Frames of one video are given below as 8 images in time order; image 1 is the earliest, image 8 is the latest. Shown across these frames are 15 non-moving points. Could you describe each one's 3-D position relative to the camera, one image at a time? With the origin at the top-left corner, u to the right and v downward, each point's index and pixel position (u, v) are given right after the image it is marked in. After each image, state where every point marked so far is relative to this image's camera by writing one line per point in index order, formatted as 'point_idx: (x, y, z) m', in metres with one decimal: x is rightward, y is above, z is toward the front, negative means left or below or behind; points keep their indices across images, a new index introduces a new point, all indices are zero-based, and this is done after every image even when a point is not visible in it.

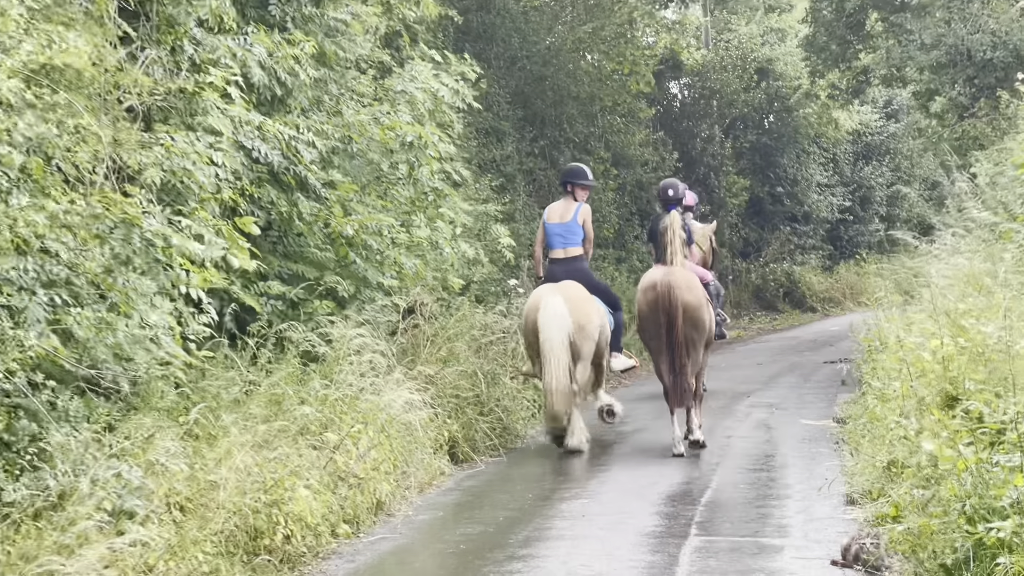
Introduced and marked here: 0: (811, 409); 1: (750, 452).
0: (+2.1, -0.8, +13.9) m
1: (+1.3, -0.9, +11.0) m
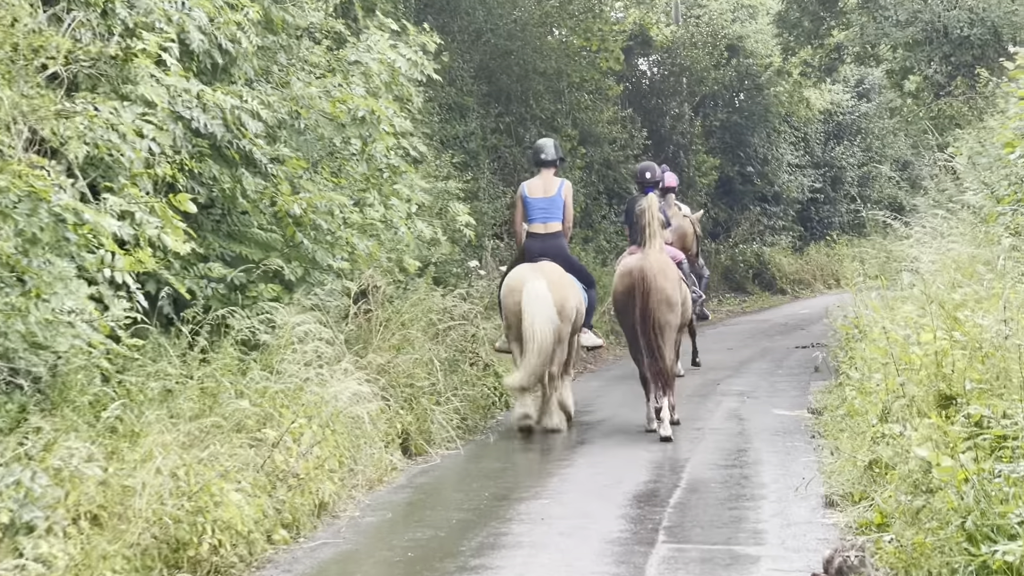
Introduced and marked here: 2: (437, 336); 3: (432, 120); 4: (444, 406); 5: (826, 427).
0: (+1.8, -0.7, +13.3) m
1: (+1.1, -0.8, +10.4) m
2: (-0.4, -0.3, +11.7) m
3: (-0.7, +1.4, +17.1) m
4: (-0.4, -0.6, +10.6) m
5: (+1.7, -0.7, +10.8) m
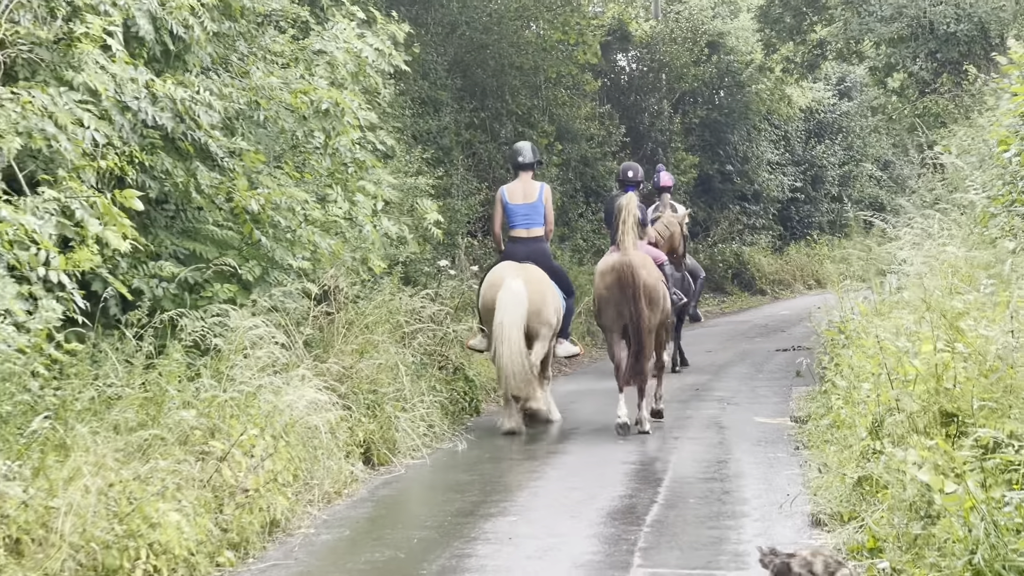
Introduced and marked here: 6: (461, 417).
0: (+1.6, -0.7, +12.8) m
1: (+0.9, -0.8, +9.9) m
2: (-0.6, -0.3, +11.1) m
3: (-0.9, +1.4, +16.6) m
4: (-0.5, -0.6, +10.1) m
5: (+1.5, -0.8, +10.3) m
6: (-0.3, -0.8, +12.0) m
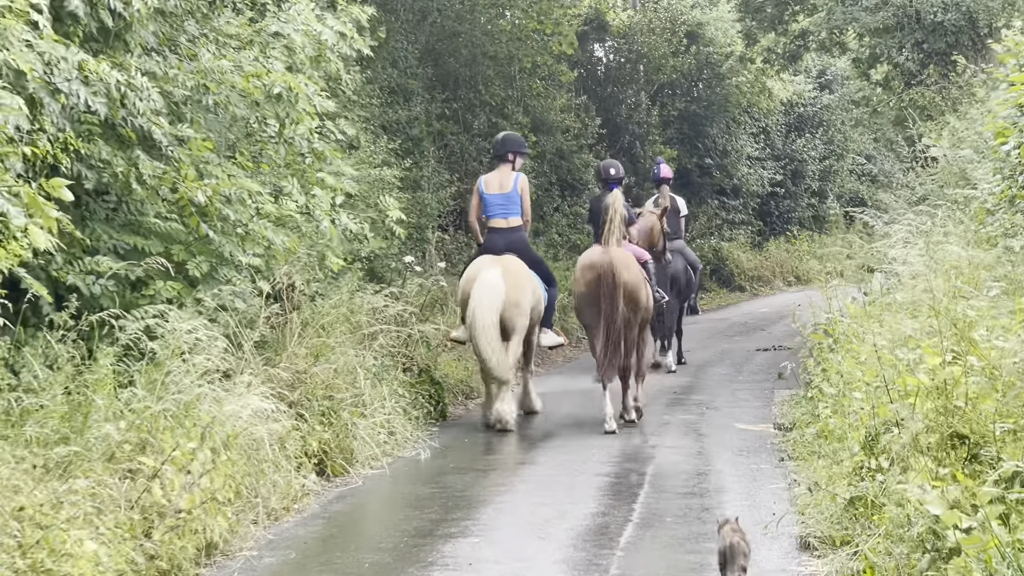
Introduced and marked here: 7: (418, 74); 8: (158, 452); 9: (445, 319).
0: (+1.4, -0.7, +12.2) m
1: (+0.8, -0.8, +9.3) m
2: (-0.8, -0.3, +10.5) m
3: (-1.2, +1.4, +15.9) m
4: (-0.7, -0.6, +9.5) m
5: (+1.4, -0.8, +9.7) m
6: (-0.5, -0.8, +11.4) m
7: (-0.9, +2.1, +19.9) m
8: (-1.1, -0.5, +6.5) m
9: (-0.5, -0.2, +14.7) m
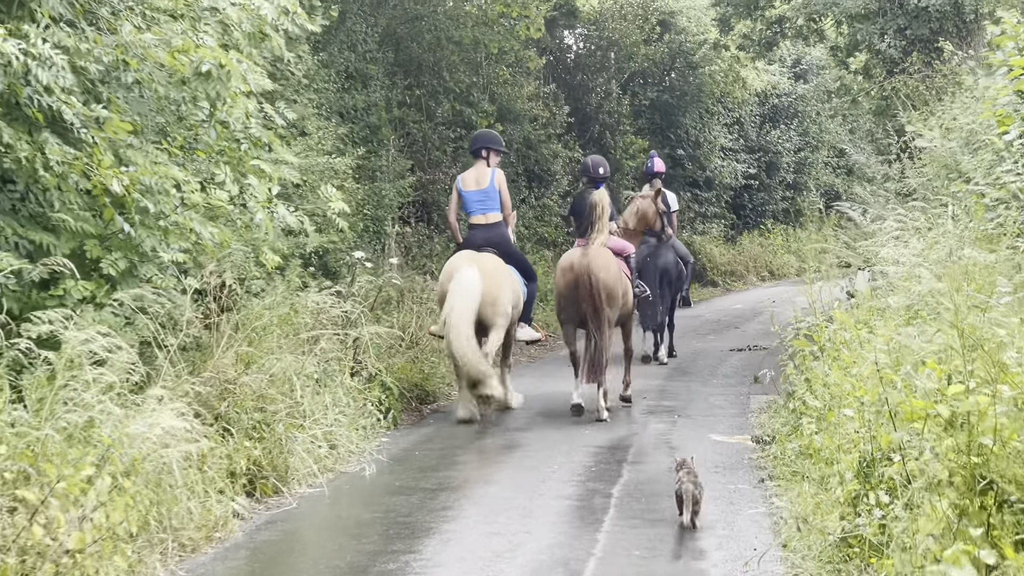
0: (+1.2, -0.7, +11.4) m
1: (+0.6, -0.8, +8.4) m
2: (-1.0, -0.3, +9.6) m
3: (-1.4, +1.5, +15.0) m
4: (-0.9, -0.6, +8.6) m
5: (+1.2, -0.8, +8.8) m
6: (-0.7, -0.7, +10.5) m
7: (-1.3, +2.2, +19.0) m
8: (-1.3, -0.5, +5.6) m
9: (-0.8, -0.2, +13.9) m
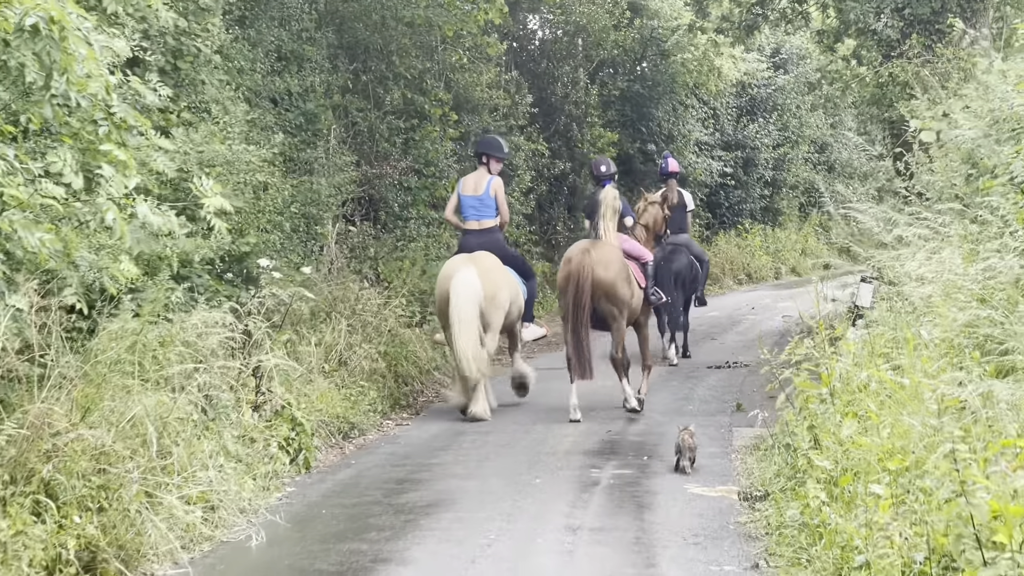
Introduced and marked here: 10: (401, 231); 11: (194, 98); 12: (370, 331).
0: (+0.9, -0.8, +9.5) m
1: (+0.3, -0.9, +6.6) m
2: (-1.3, -0.3, +7.7) m
3: (-1.8, +1.4, +13.1) m
4: (-1.1, -0.7, +6.7) m
5: (+0.9, -0.9, +6.9) m
6: (-1.0, -0.8, +8.6) m
7: (-1.7, +2.1, +17.1) m
8: (-1.5, -0.6, +3.7) m
9: (-1.1, -0.3, +11.9) m
10: (-1.1, +0.5, +18.9) m
11: (-1.8, +1.1, +11.7) m
12: (-0.9, -0.3, +12.9) m
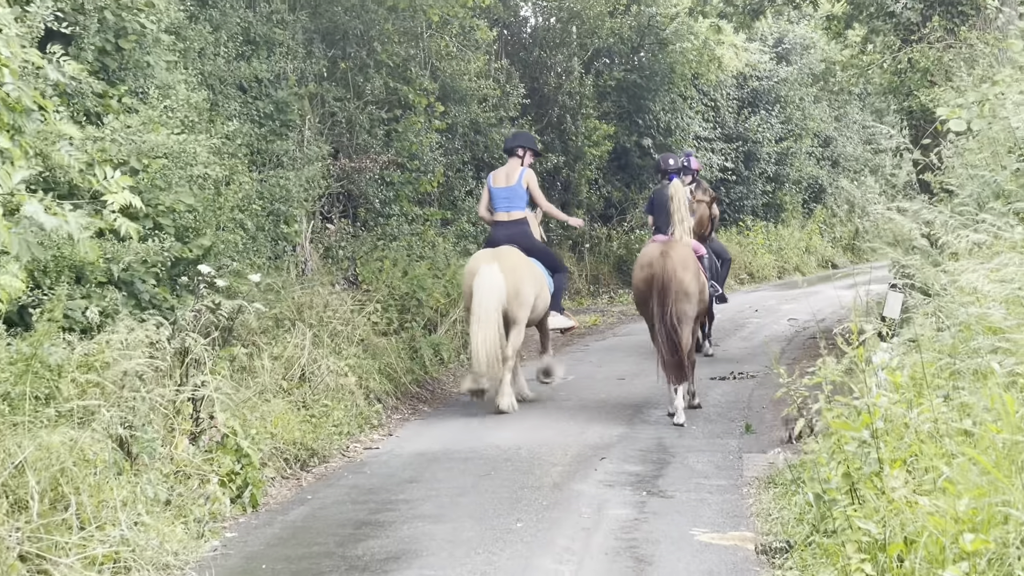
0: (+0.8, -0.9, +8.2) m
1: (+0.2, -1.0, +5.3) m
2: (-1.3, -0.4, +6.5) m
3: (-1.9, +1.4, +11.8) m
4: (-1.2, -0.7, +5.4) m
5: (+0.8, -0.9, +5.7) m
6: (-1.1, -0.9, +7.4) m
7: (-1.8, +2.1, +15.8) m
8: (-1.6, -0.7, +2.4) m
9: (-1.2, -0.3, +10.7) m
10: (-1.2, +0.5, +17.6) m
11: (-1.9, +1.1, +10.4) m
12: (-1.0, -0.3, +11.6) m
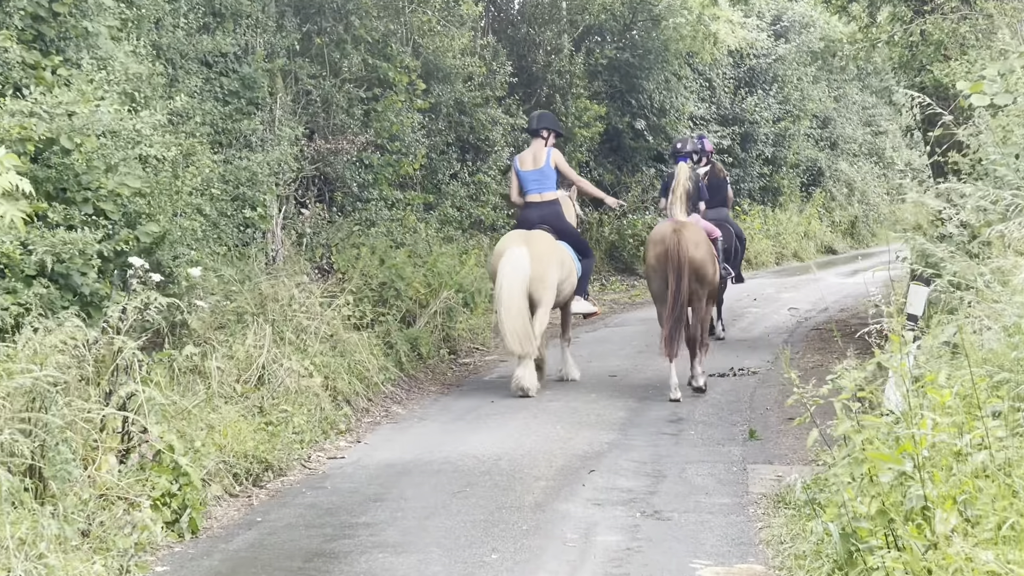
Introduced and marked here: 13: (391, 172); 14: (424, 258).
0: (+0.7, -0.8, +7.3) m
1: (+0.2, -1.0, +4.3) m
2: (-1.4, -0.4, +5.5) m
3: (-2.0, +1.4, +10.8) m
4: (-1.3, -0.7, +4.4) m
5: (+0.7, -0.9, +4.7) m
6: (-1.2, -0.8, +6.4) m
7: (-1.9, +2.2, +14.8) m
8: (-1.6, -0.7, +1.4) m
9: (-1.3, -0.3, +9.7) m
10: (-1.3, +0.6, +16.7) m
11: (-2.0, +1.1, +9.4) m
12: (-1.1, -0.3, +10.6) m
13: (-1.1, +1.0, +17.5) m
14: (-0.7, +0.2, +15.5) m
